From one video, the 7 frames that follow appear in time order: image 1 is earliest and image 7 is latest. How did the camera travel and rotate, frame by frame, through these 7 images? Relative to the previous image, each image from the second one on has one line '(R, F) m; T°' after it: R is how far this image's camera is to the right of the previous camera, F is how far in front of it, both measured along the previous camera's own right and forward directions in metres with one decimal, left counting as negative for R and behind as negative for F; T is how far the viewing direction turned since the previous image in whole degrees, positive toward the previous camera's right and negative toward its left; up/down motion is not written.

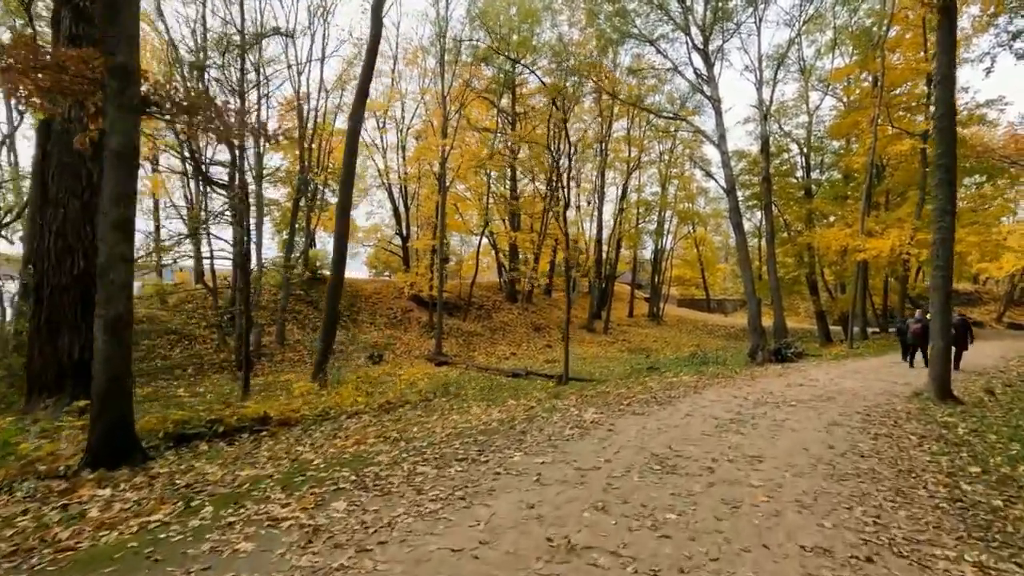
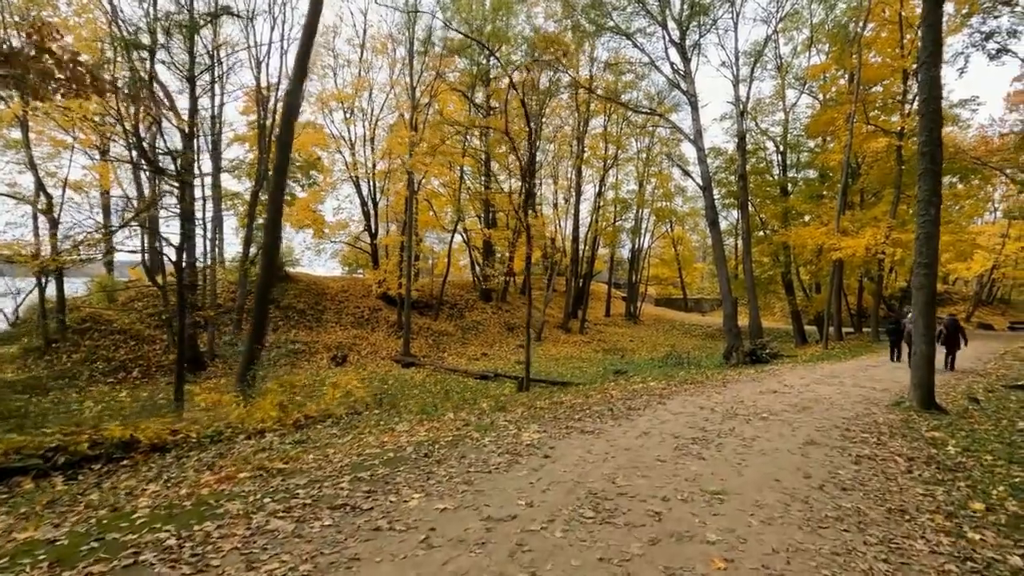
(+0.3, +0.6) m; +2°
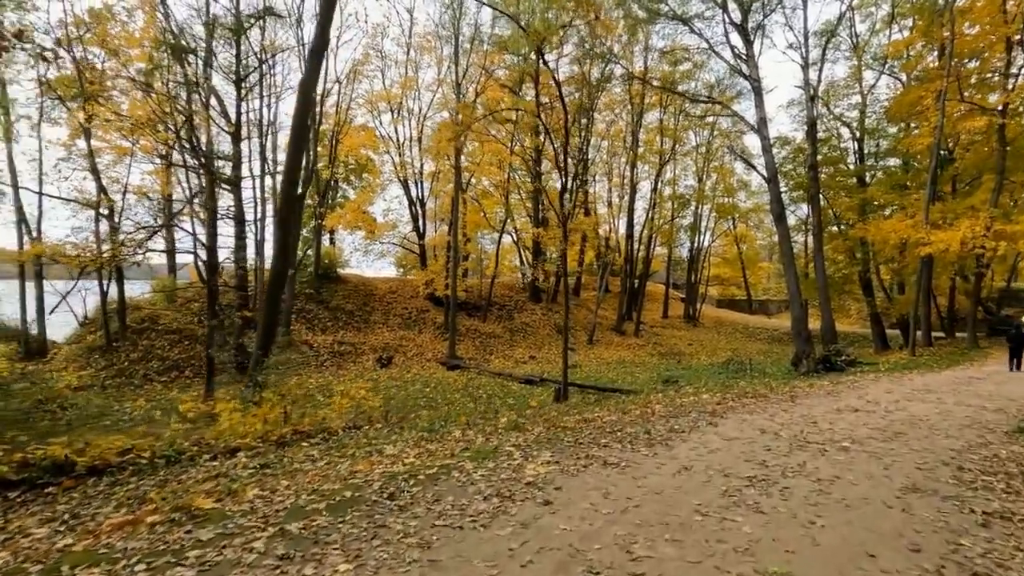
(+0.3, +0.7) m; -6°
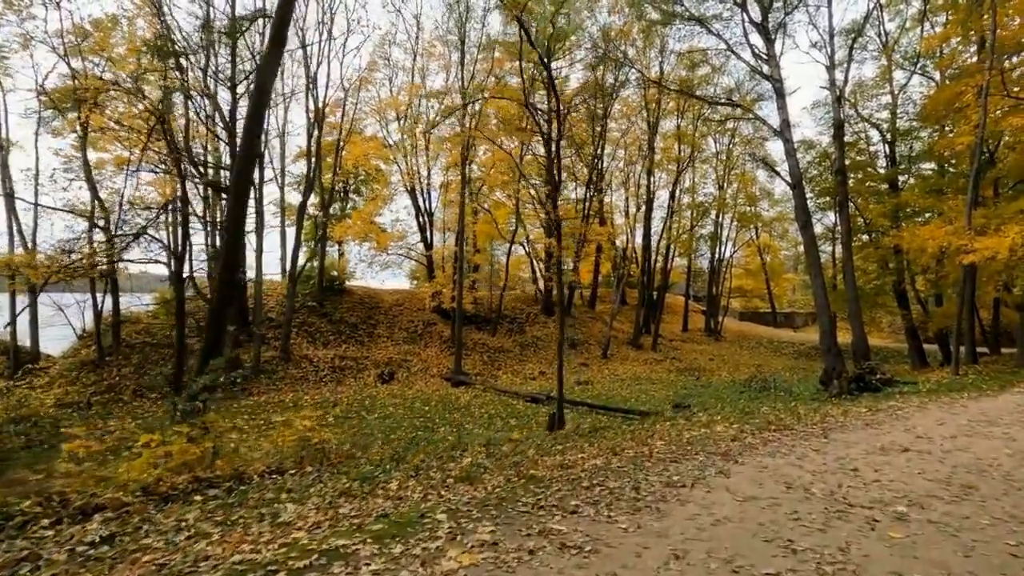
(+0.4, +0.8) m; -2°
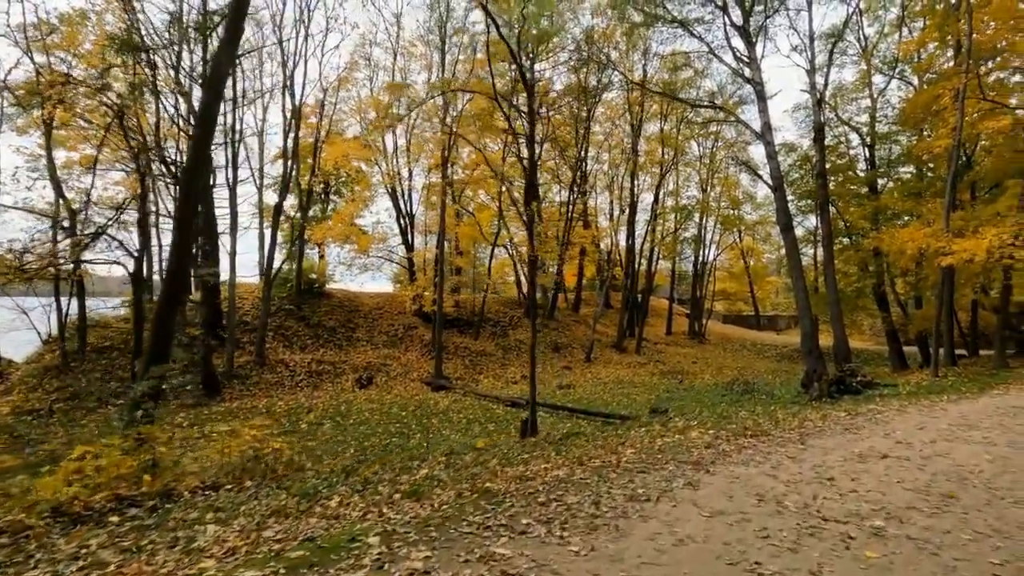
(+0.2, +0.2) m; +1°
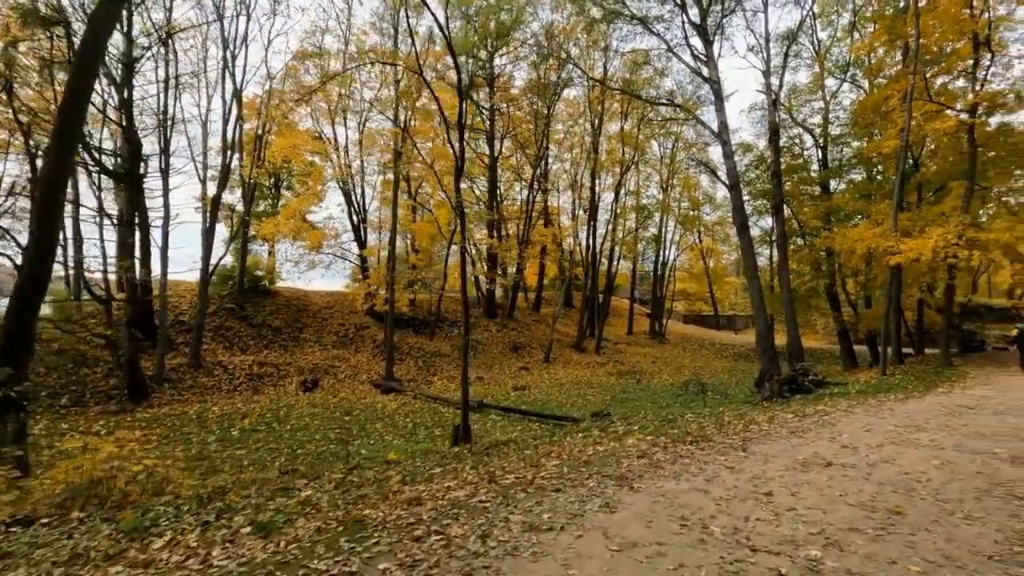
(+0.4, +0.5) m; +4°
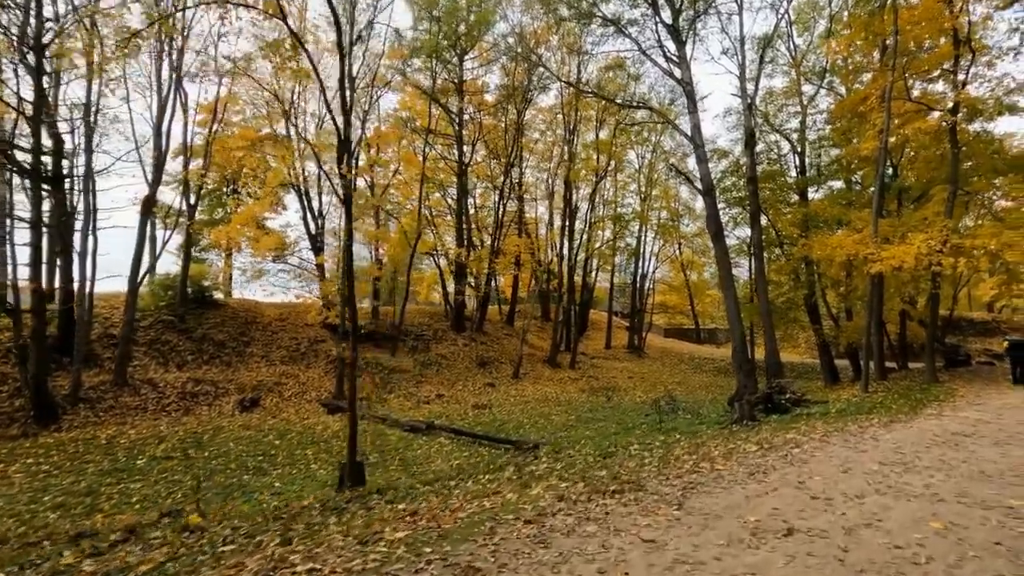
(+0.7, +1.0) m; +1°
